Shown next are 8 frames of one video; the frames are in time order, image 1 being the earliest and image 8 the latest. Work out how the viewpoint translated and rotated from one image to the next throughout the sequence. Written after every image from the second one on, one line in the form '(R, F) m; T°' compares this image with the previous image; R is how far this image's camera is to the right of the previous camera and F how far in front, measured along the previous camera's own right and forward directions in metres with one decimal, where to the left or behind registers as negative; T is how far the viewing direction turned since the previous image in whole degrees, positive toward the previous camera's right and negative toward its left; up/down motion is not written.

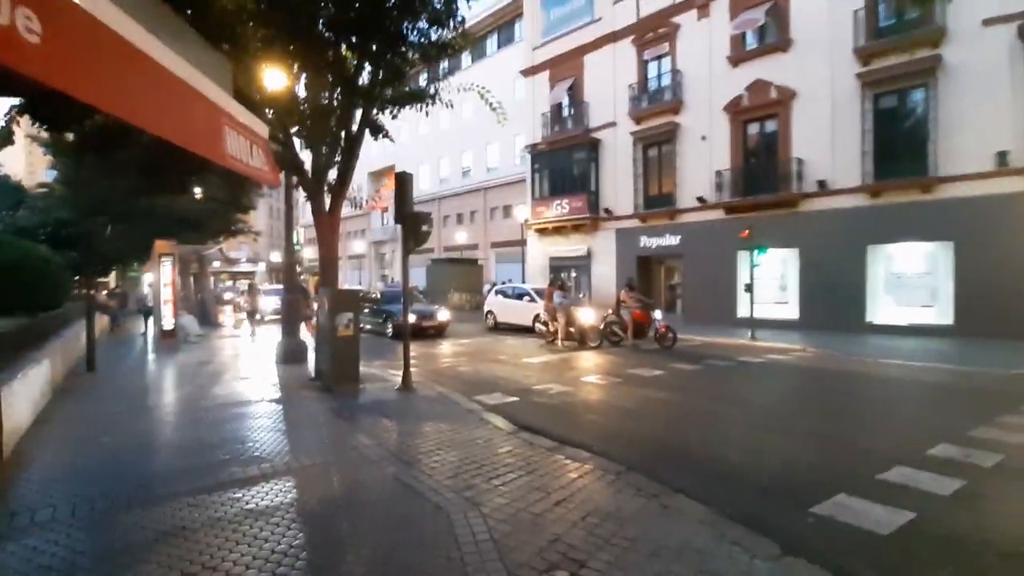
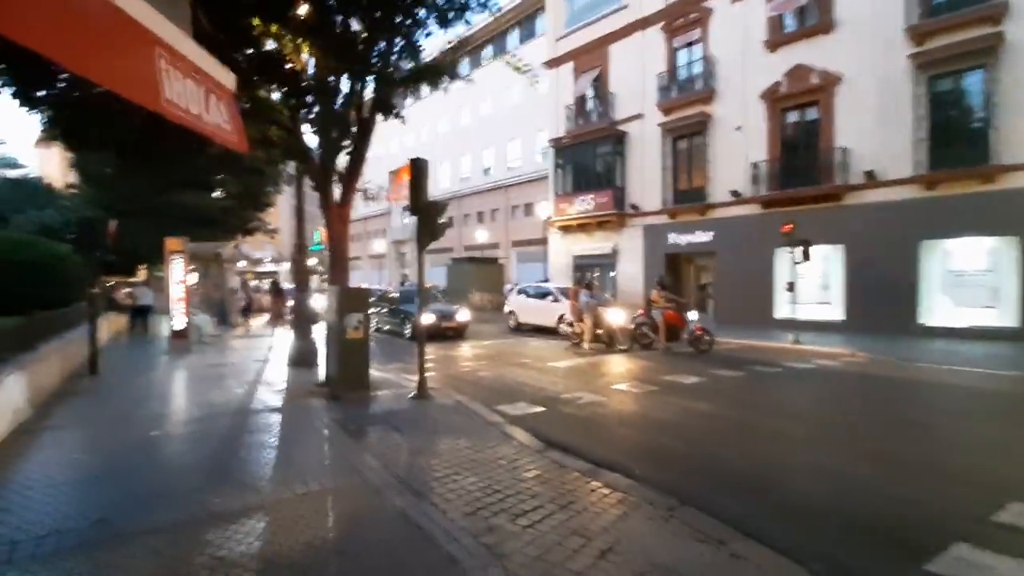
(-0.1, +1.0) m; -2°
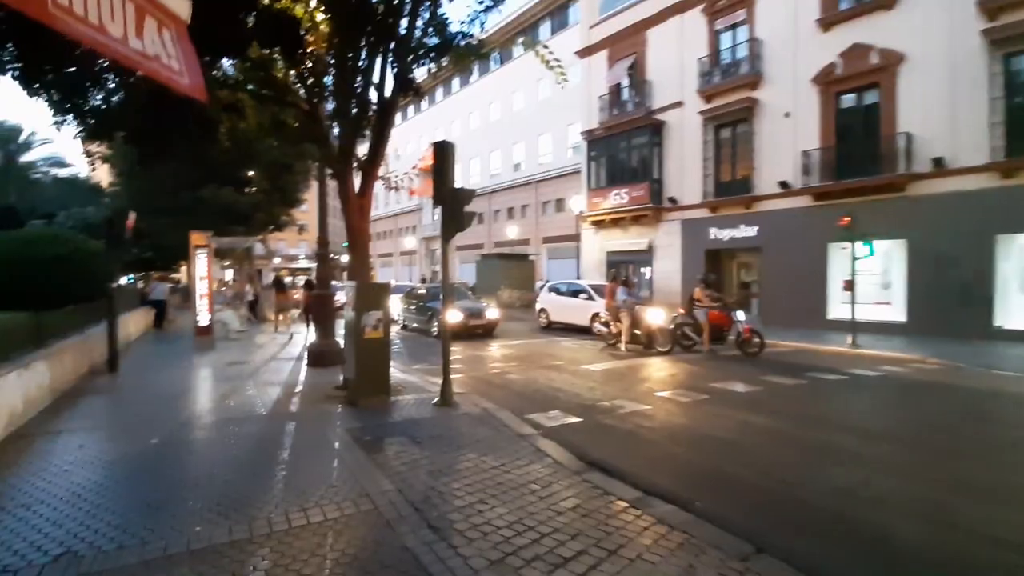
(-0.1, +0.9) m; -3°
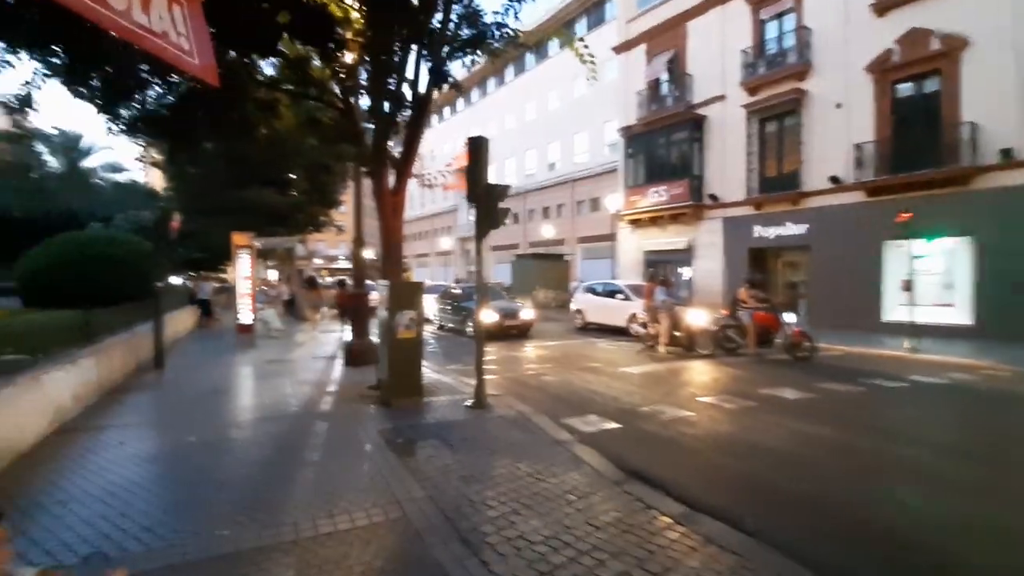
(0.0, +0.3) m; -4°
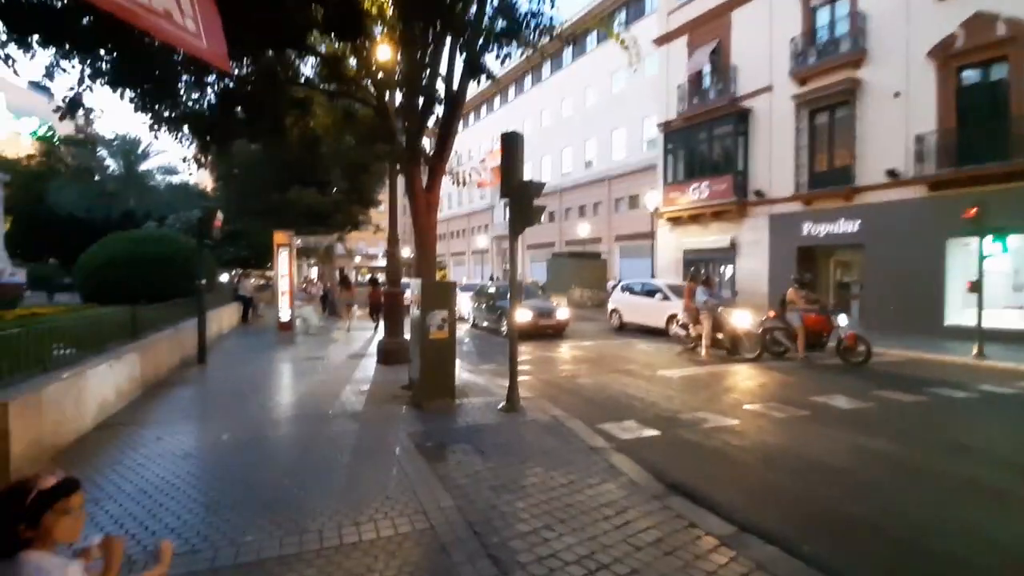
(0.0, +0.3) m; -4°
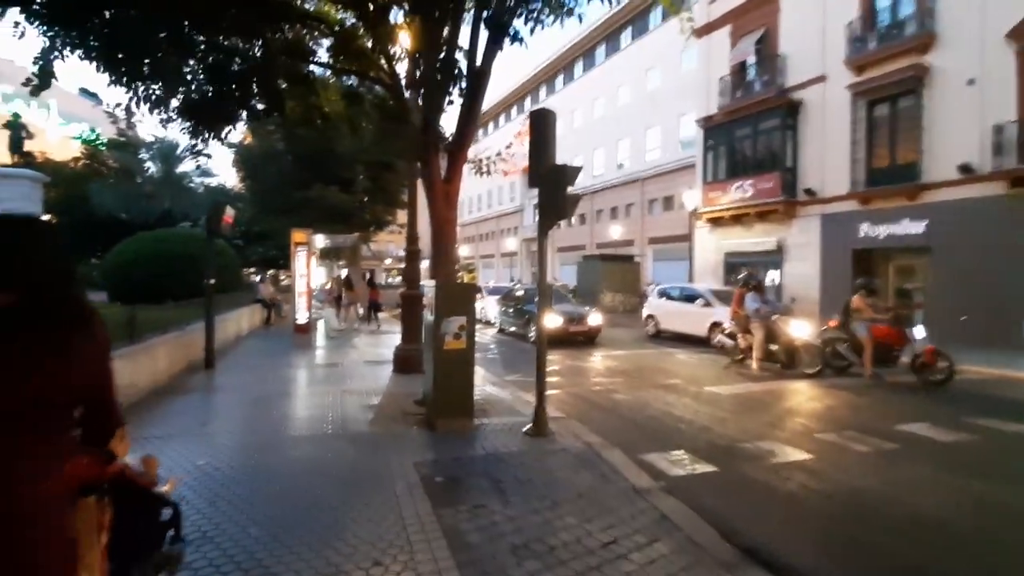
(0.0, +1.2) m; -3°
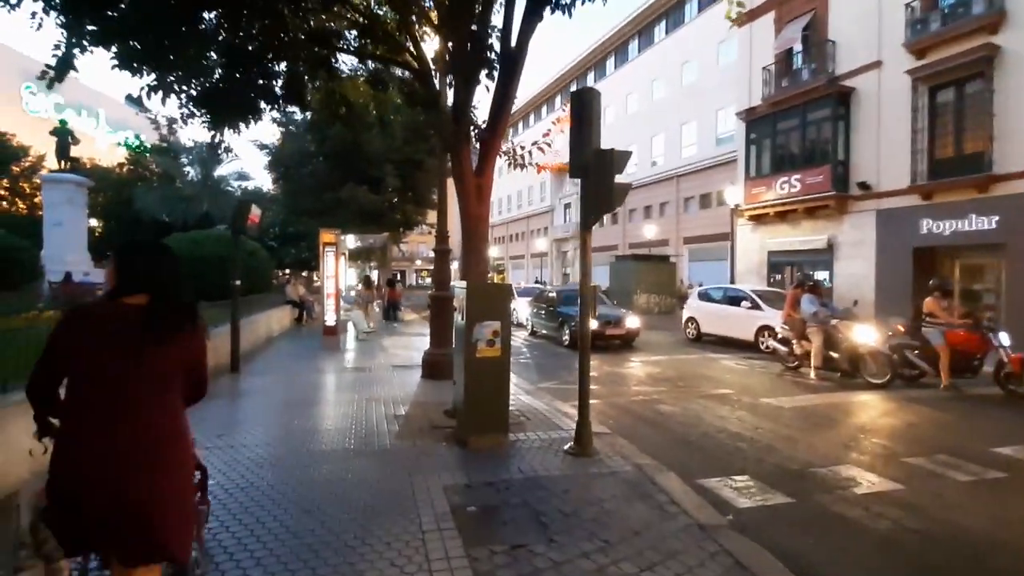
(-0.1, +0.7) m; -3°
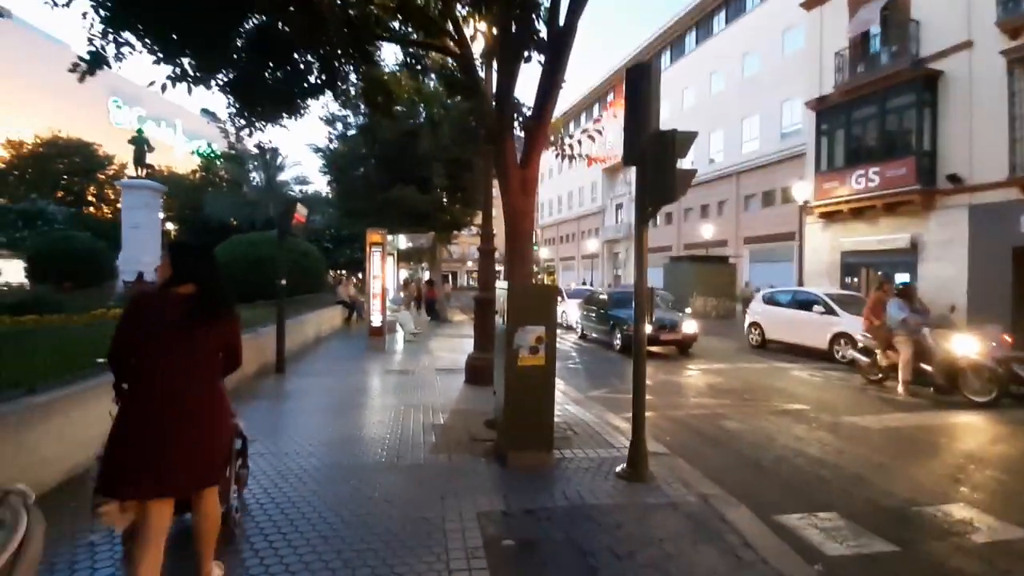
(+0.1, +0.6) m; -6°
